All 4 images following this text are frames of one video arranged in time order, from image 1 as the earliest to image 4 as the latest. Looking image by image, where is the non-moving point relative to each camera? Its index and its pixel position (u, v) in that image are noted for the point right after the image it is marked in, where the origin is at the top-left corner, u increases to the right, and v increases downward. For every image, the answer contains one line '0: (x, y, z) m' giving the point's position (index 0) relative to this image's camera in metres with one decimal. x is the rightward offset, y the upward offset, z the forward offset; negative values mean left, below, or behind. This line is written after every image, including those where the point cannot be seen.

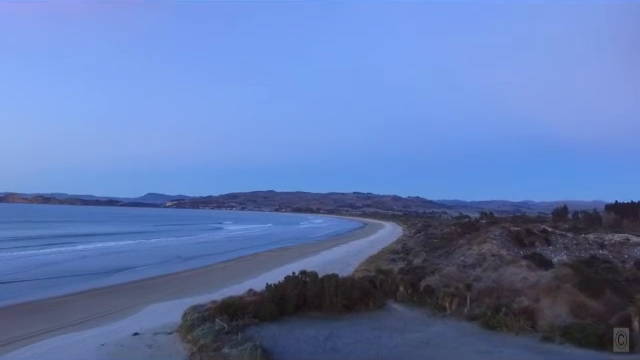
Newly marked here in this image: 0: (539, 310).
0: (+4.1, -2.4, +12.7) m
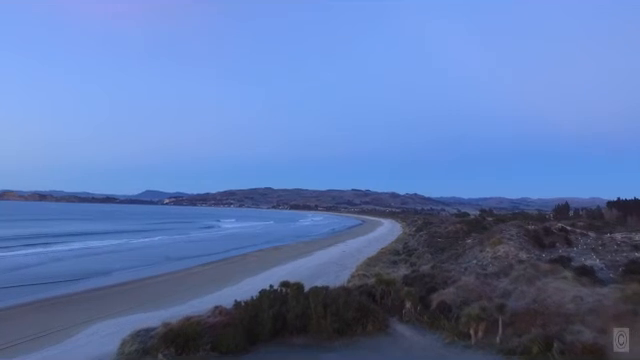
0: (+3.8, -2.2, +8.9) m
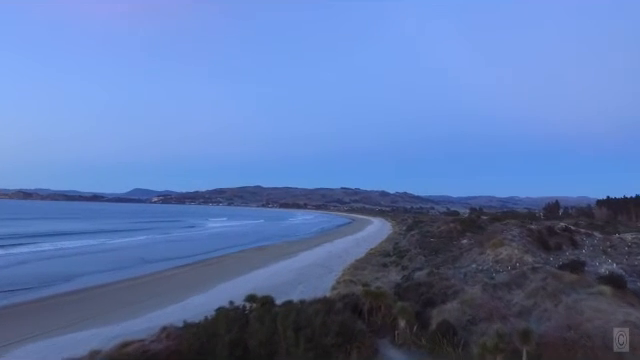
0: (+3.4, -2.1, +6.2) m
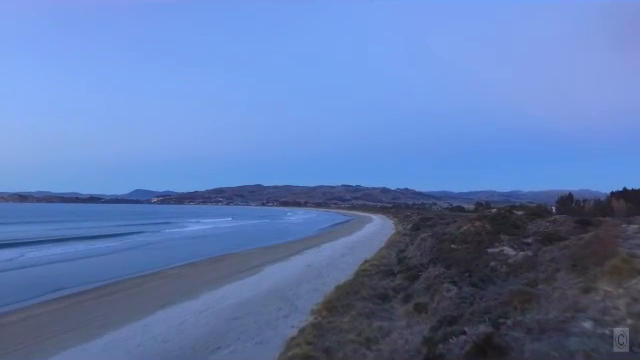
0: (+2.1, -1.4, -6.7) m
